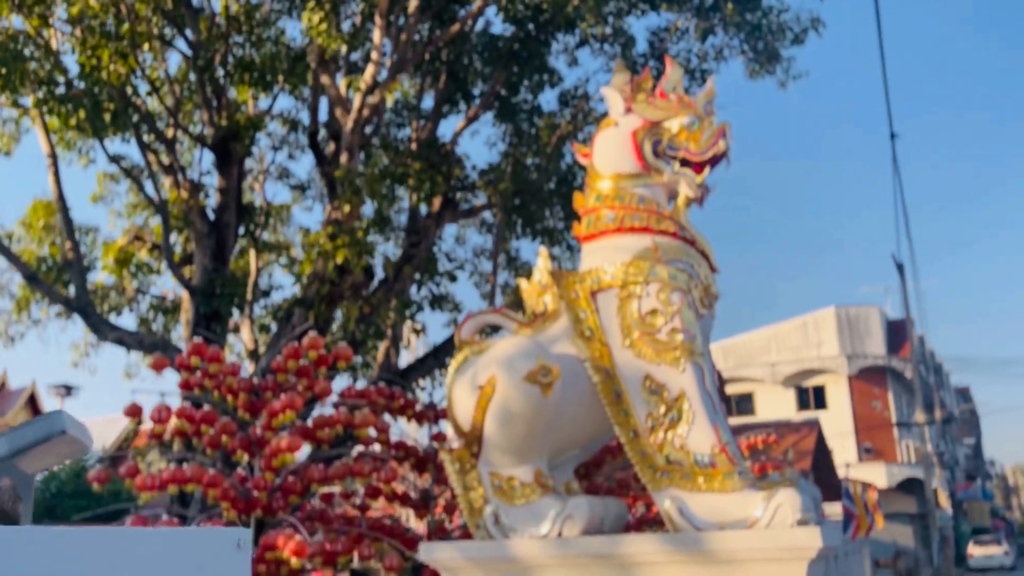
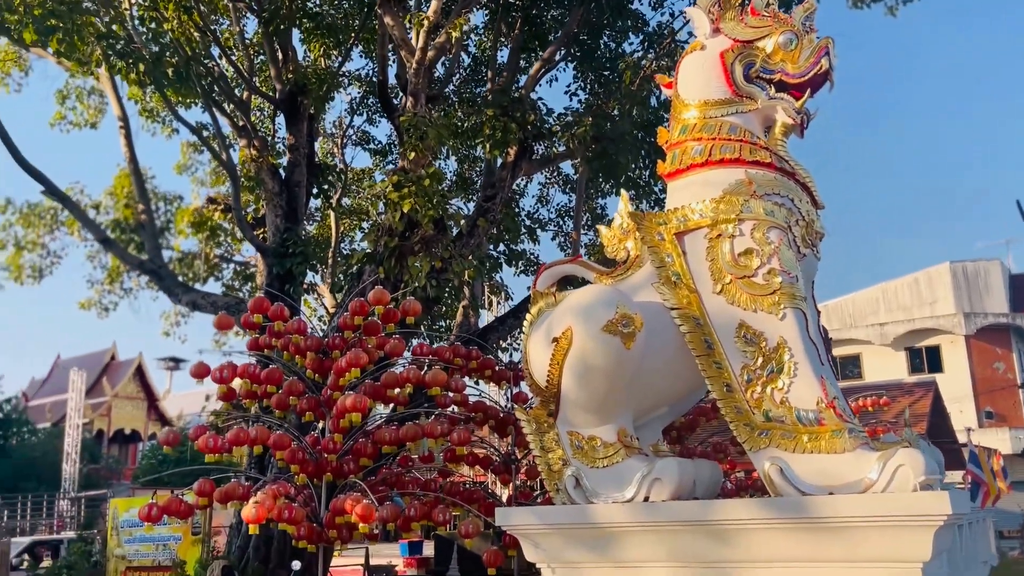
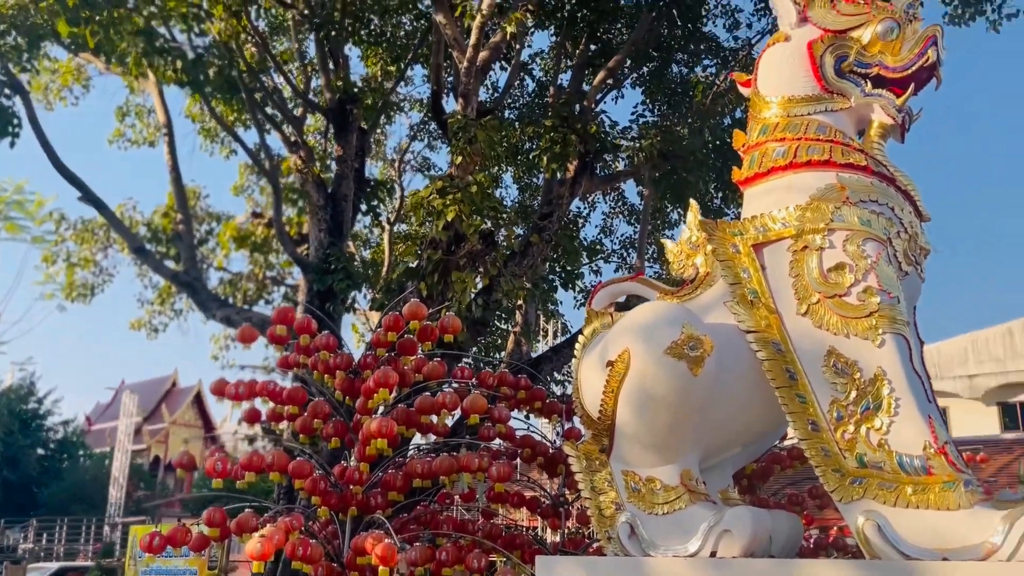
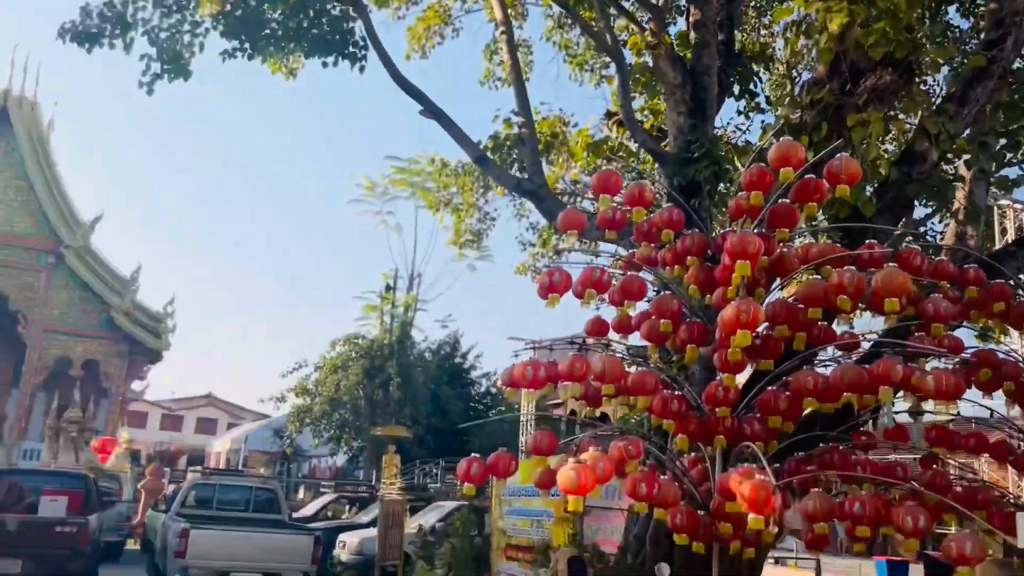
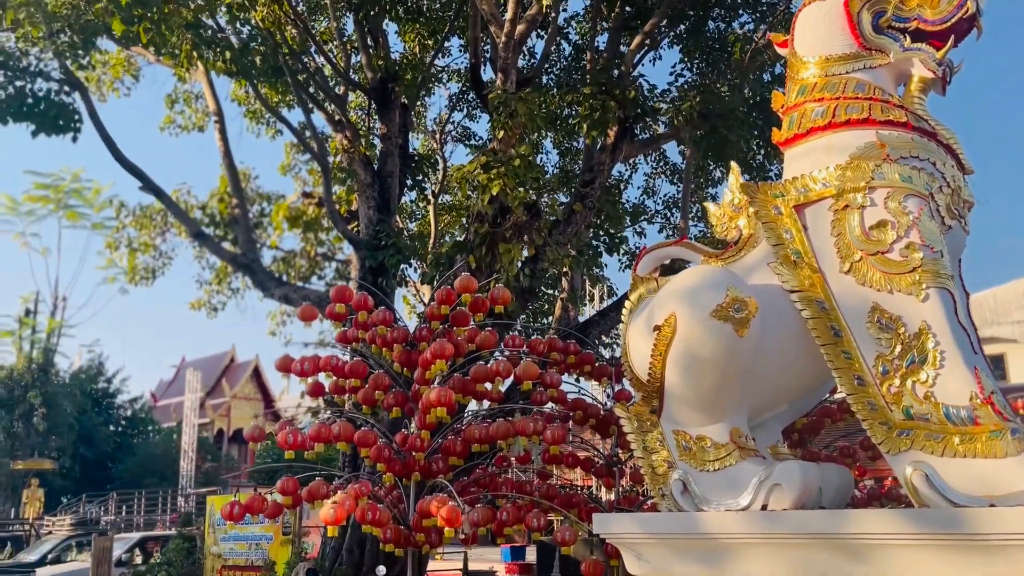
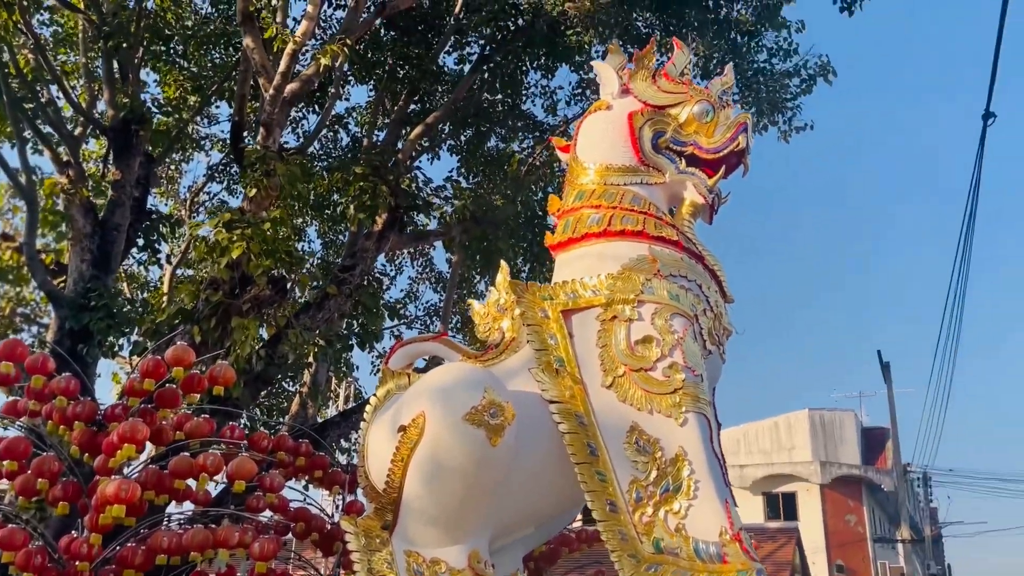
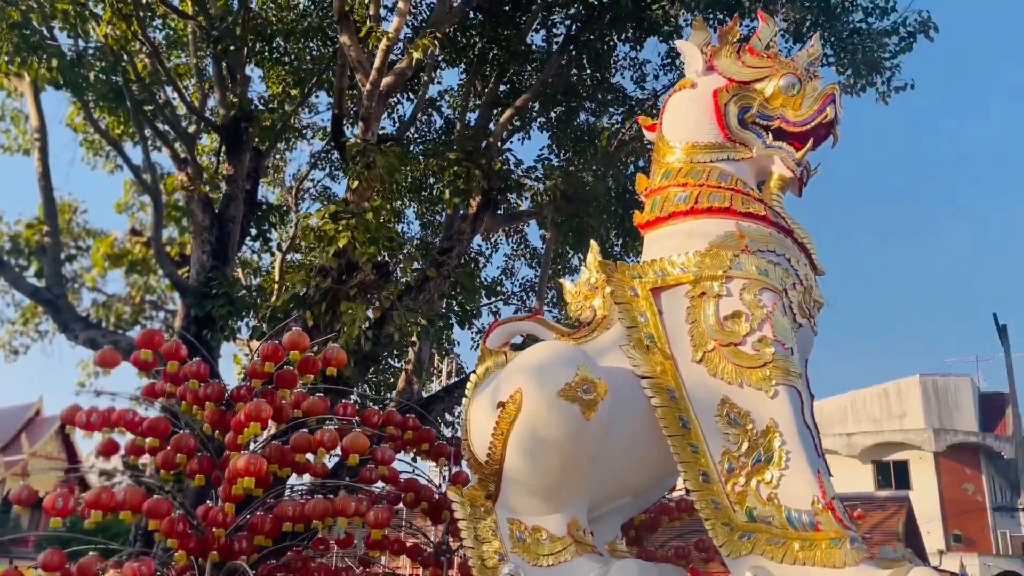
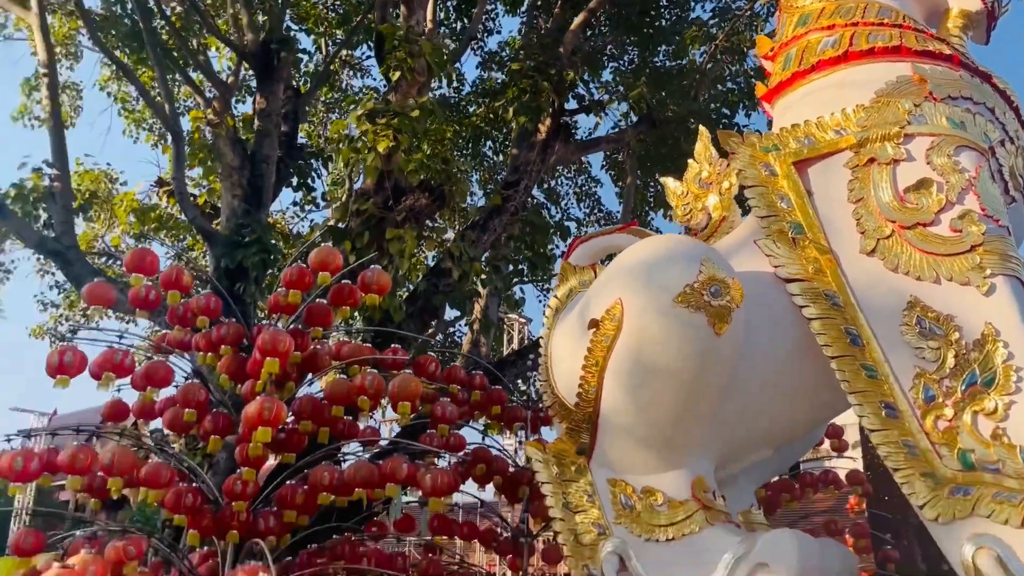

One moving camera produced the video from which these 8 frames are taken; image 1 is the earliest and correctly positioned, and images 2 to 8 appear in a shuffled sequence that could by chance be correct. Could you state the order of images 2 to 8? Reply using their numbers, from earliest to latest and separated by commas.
2, 5, 3, 7, 6, 8, 4
